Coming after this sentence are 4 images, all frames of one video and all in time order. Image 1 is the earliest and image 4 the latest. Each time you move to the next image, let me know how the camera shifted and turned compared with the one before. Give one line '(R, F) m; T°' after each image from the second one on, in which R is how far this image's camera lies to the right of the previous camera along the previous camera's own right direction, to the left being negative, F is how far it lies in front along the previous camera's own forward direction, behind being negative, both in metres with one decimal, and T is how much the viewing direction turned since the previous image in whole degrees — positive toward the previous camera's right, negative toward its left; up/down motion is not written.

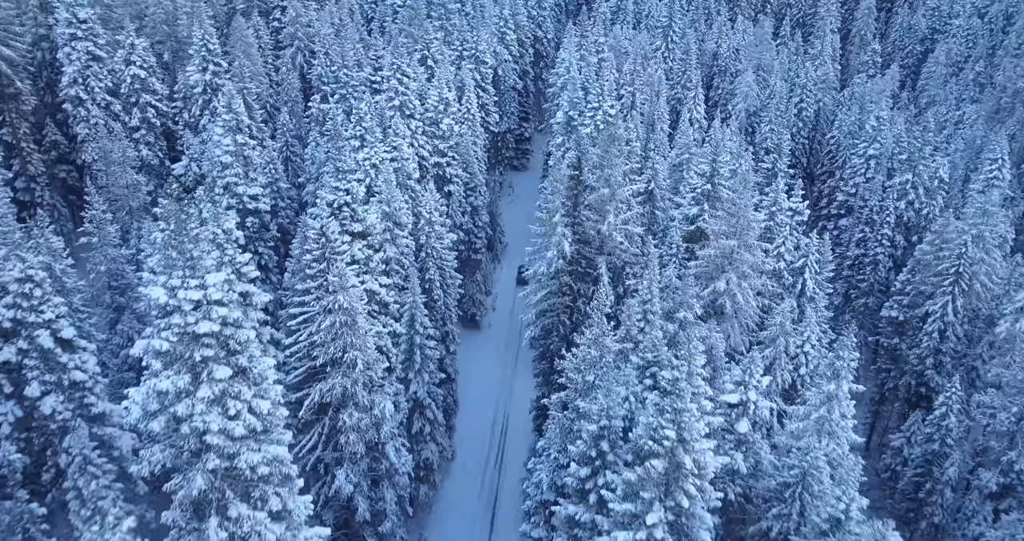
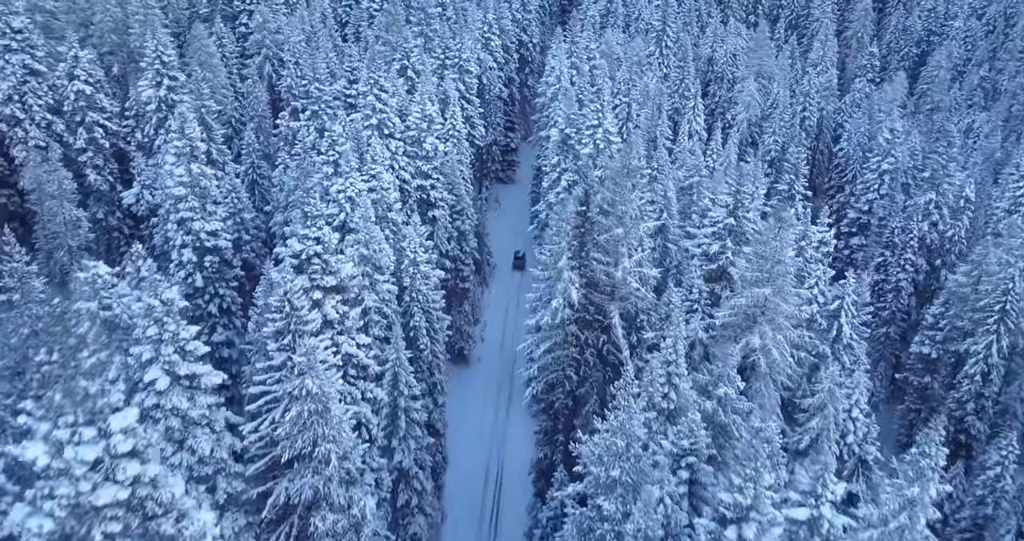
(-0.7, +4.2) m; +2°
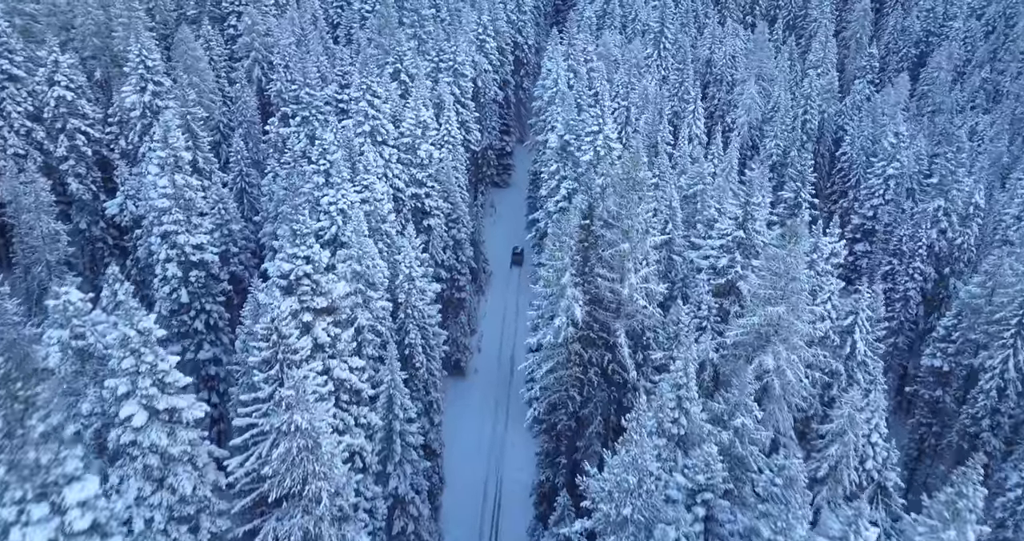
(-0.2, +1.3) m; +1°
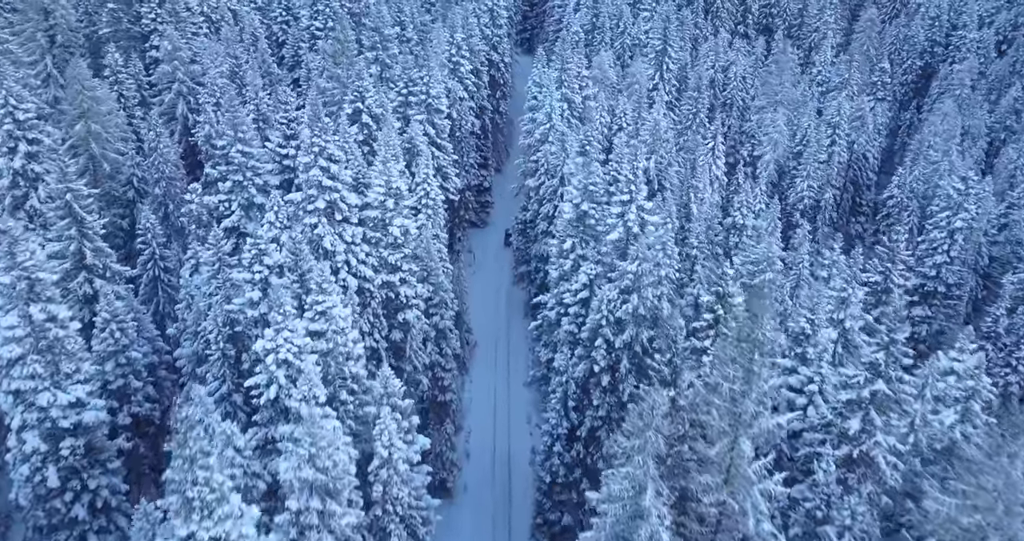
(-1.8, +9.6) m; +3°
